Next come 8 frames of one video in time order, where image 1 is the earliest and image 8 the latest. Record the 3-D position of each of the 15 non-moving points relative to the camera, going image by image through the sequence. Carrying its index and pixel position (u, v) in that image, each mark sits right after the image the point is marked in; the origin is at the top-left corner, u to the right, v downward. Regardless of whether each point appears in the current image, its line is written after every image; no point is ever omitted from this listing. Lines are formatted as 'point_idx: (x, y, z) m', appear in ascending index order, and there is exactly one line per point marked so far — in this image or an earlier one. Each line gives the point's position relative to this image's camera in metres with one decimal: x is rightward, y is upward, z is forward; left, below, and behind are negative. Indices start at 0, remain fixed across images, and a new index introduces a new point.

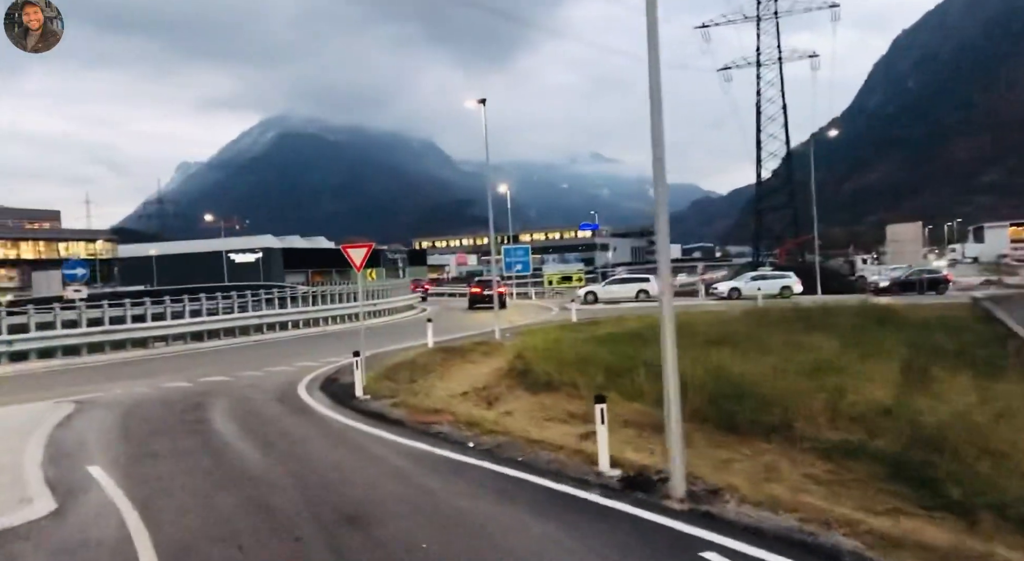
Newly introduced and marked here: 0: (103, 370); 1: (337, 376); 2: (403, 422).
0: (-10.0, -2.2, +19.0) m
1: (-3.7, -2.0, +16.4) m
2: (-1.7, -2.2, +11.9) m
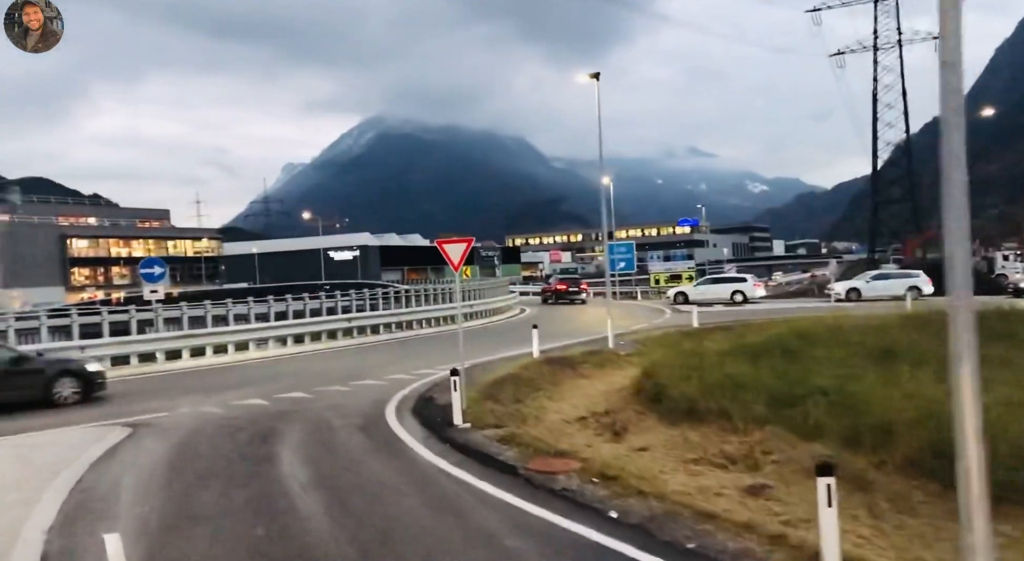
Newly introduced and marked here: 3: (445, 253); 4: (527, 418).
0: (-7.4, -2.2, +17.2) m
1: (-1.4, -2.0, +13.8) m
2: (0.0, -2.2, +9.1) m
3: (-1.2, +0.5, +14.4) m
4: (+0.3, -2.3, +13.2) m
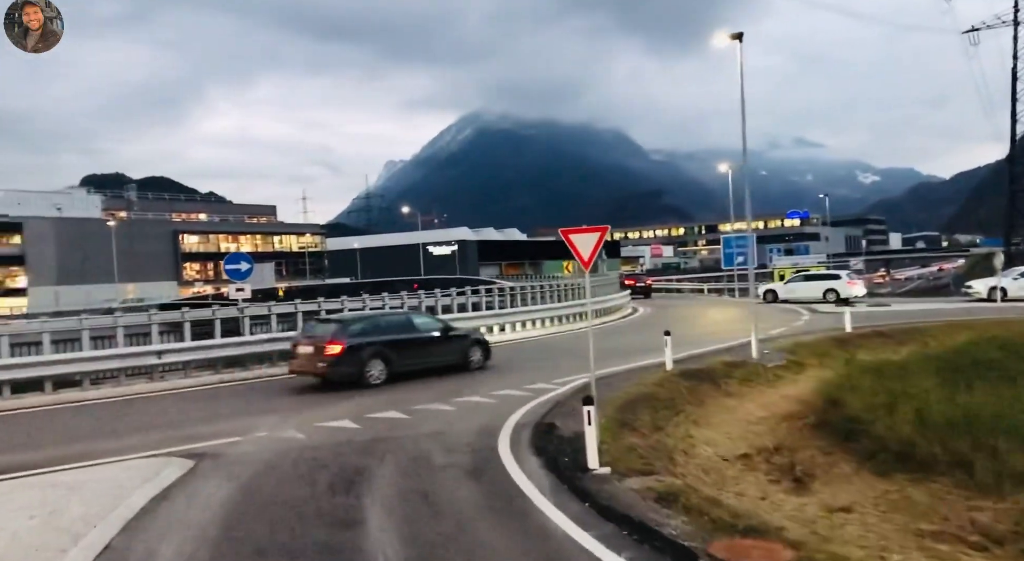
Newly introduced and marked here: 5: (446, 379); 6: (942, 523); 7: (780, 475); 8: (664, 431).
0: (-4.9, -2.2, +15.3) m
1: (+0.6, -2.0, +11.2) m
2: (+1.5, -2.2, +6.4) m
3: (+0.9, +0.5, +11.7) m
4: (+2.2, -2.3, +10.3) m
5: (-1.3, -2.1, +16.4) m
6: (+4.3, -2.4, +7.7) m
7: (+3.4, -2.5, +9.8) m
8: (+2.3, -2.3, +11.9) m
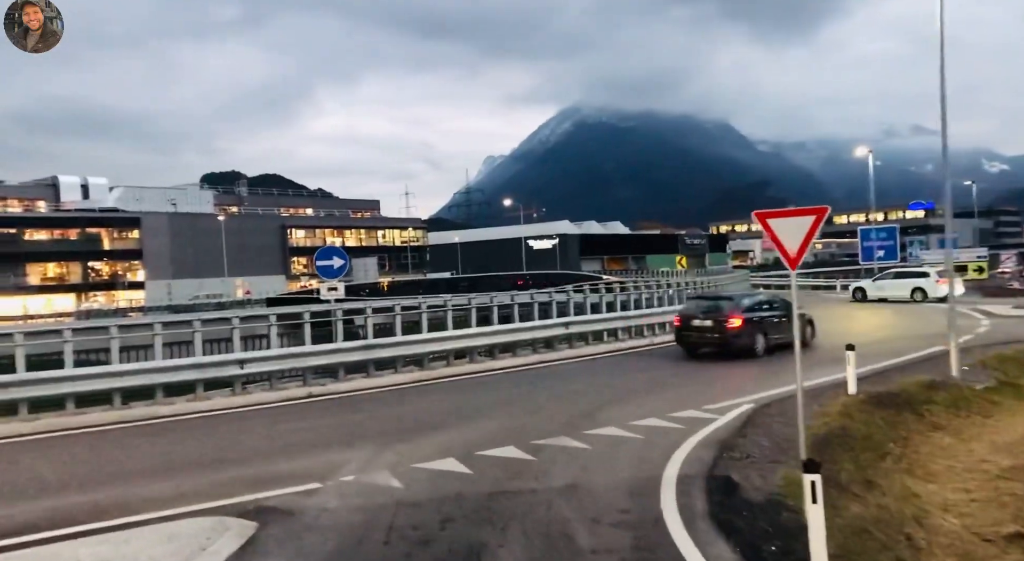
0: (-2.6, -2.1, +13.0) m
1: (+2.3, -2.1, +8.2) m
2: (+2.6, -2.3, +3.3) m
3: (+2.7, +0.5, +8.6) m
4: (+3.8, -2.4, +7.2) m
5: (+1.1, -2.0, +13.6) m
6: (+5.5, -2.5, +4.3) m
7: (+4.9, -2.5, +6.5) m
8: (+4.1, -2.3, +8.7) m
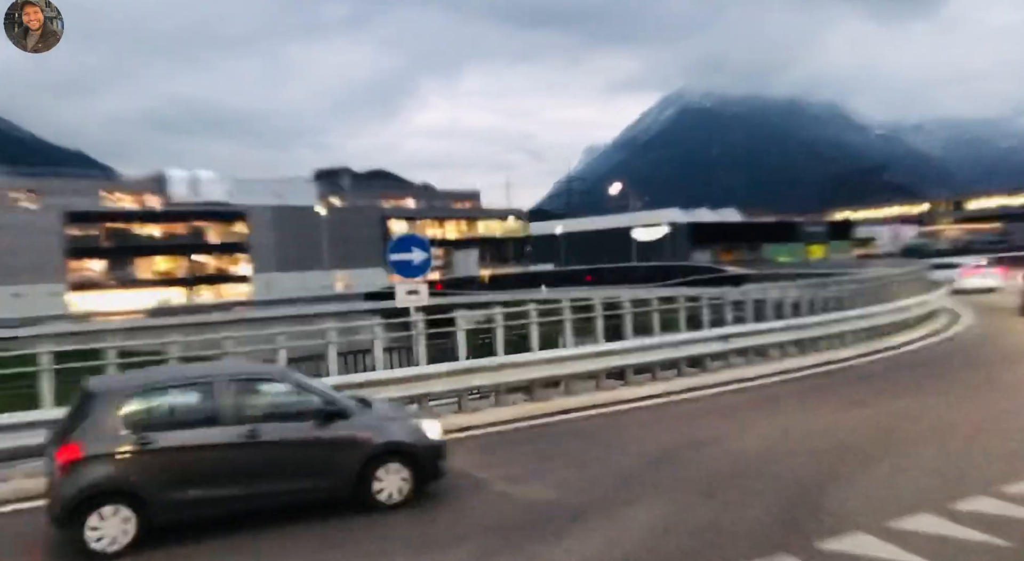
0: (-0.8, -2.2, +9.0) m
1: (+3.5, -2.1, +3.6) m
2: (+3.1, -2.4, -1.3) m
3: (+3.9, +0.4, +4.0) m
4: (+4.8, -2.5, +2.4) m
5: (+2.9, -2.0, +9.2) m
6: (+6.1, -2.6, -0.7) m
7: (+5.8, -2.6, +1.6) m
8: (+5.3, -2.4, +3.9) m
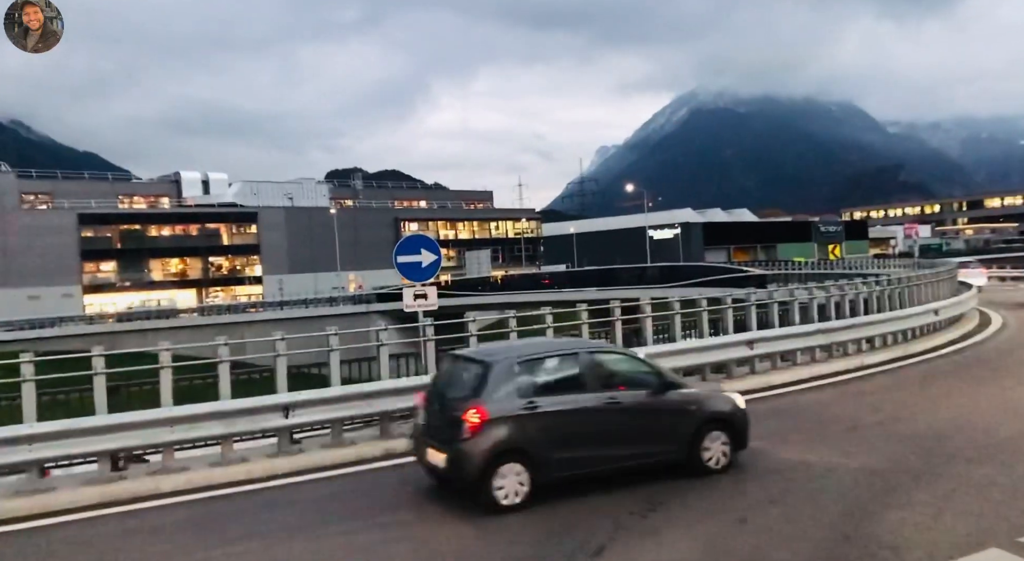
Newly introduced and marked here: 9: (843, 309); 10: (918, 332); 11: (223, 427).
0: (-0.6, -2.2, +8.3) m
1: (+3.5, -2.2, +2.9) m
2: (+3.1, -2.5, -2.0) m
3: (+4.0, +0.4, +3.3) m
4: (+4.8, -2.5, +1.7) m
5: (+3.1, -2.1, +8.5) m
6: (+6.1, -2.6, -1.4) m
7: (+5.8, -2.6, +0.9) m
8: (+5.4, -2.4, +3.1) m
9: (+6.9, -0.6, +16.1) m
10: (+9.0, -1.1, +17.3) m
11: (-3.3, -1.7, +8.8) m
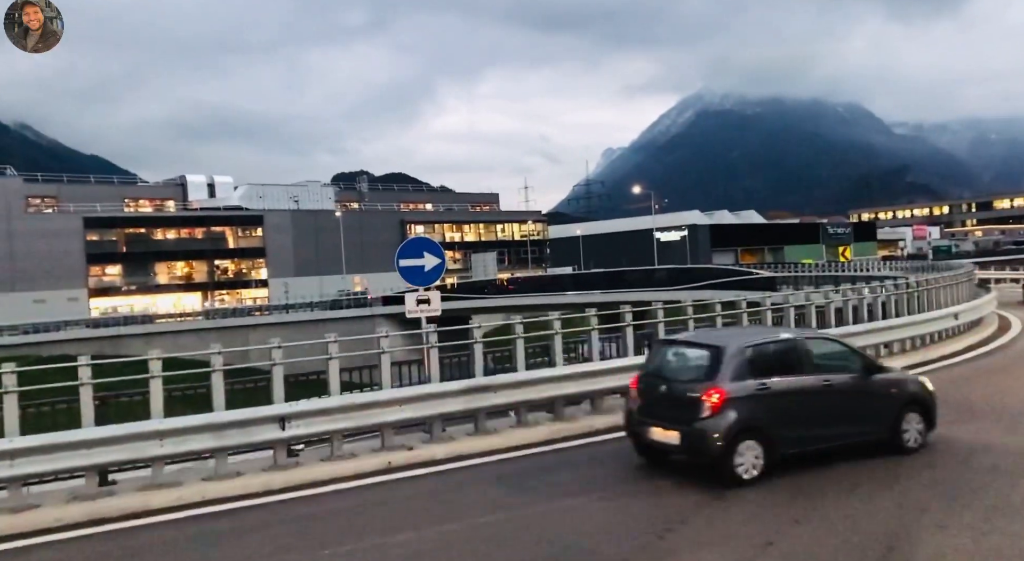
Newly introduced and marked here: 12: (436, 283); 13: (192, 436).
0: (-0.6, -2.3, +7.9) m
1: (+3.6, -2.2, +2.5) m
2: (+3.1, -2.5, -2.4) m
3: (+4.0, +0.4, +2.8) m
4: (+4.9, -2.5, +1.2) m
5: (+3.2, -2.1, +8.0) m
6: (+6.1, -2.6, -1.9) m
7: (+5.9, -2.6, +0.4) m
8: (+5.4, -2.4, +2.7) m
9: (+7.0, -0.6, +15.6) m
10: (+9.2, -1.2, +16.8) m
11: (-3.2, -1.7, +8.4) m
12: (-1.1, 0.0, +11.4) m
13: (-3.4, -1.7, +8.4) m
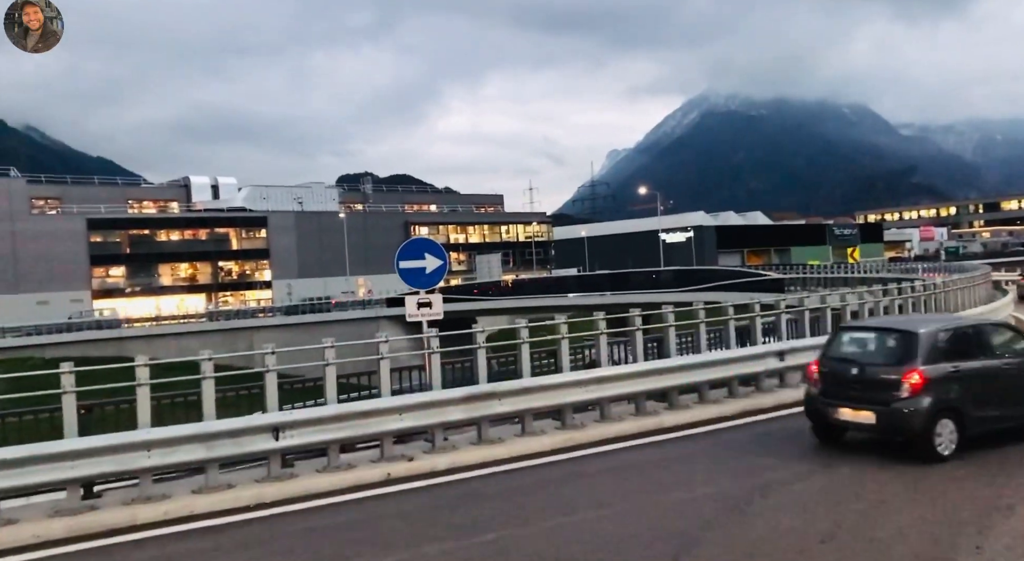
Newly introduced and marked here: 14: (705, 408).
0: (-0.5, -2.3, +7.5) m
1: (+3.6, -2.2, +2.0) m
2: (+3.1, -2.5, -2.9) m
3: (+4.0, +0.3, +2.3) m
4: (+4.9, -2.5, +0.7) m
5: (+3.2, -2.2, +7.5) m
6: (+6.1, -2.6, -2.4) m
7: (+5.9, -2.6, -0.1) m
8: (+5.4, -2.4, +2.2) m
9: (+7.1, -0.7, +15.1) m
10: (+9.3, -1.2, +16.3) m
11: (-3.2, -1.8, +8.0) m
12: (-1.0, -0.1, +11.0) m
13: (-3.4, -1.7, +8.0) m
14: (+2.8, -1.9, +11.4) m
